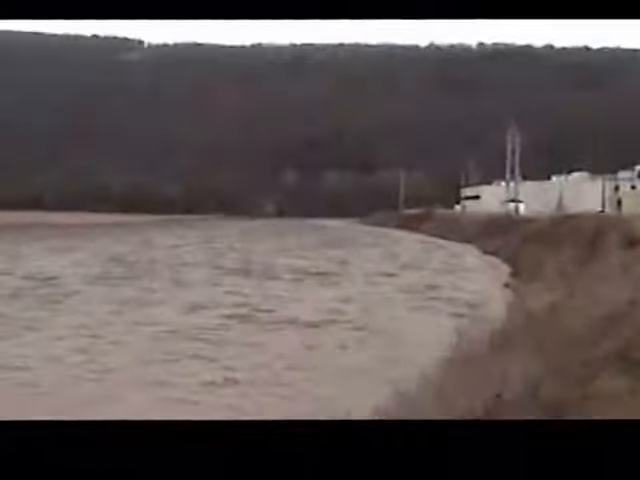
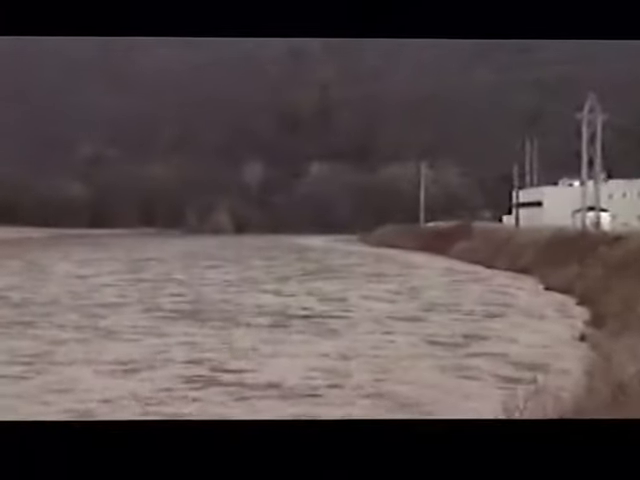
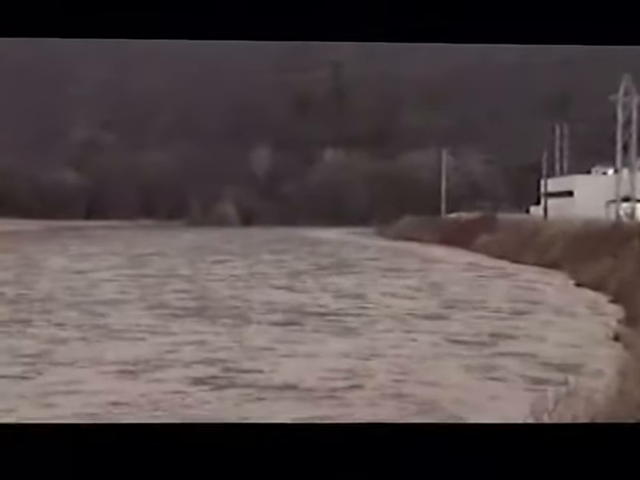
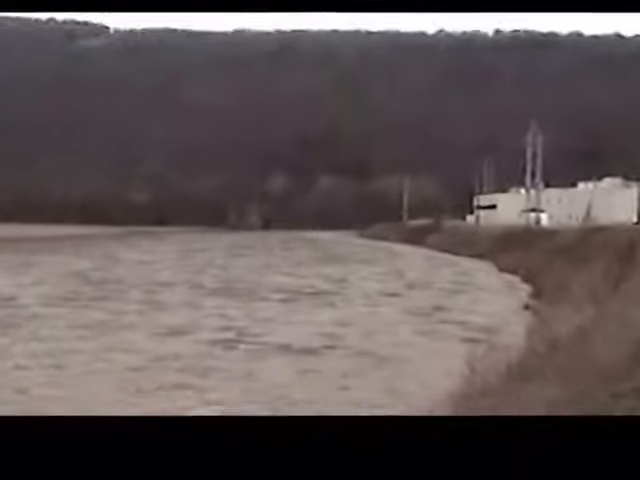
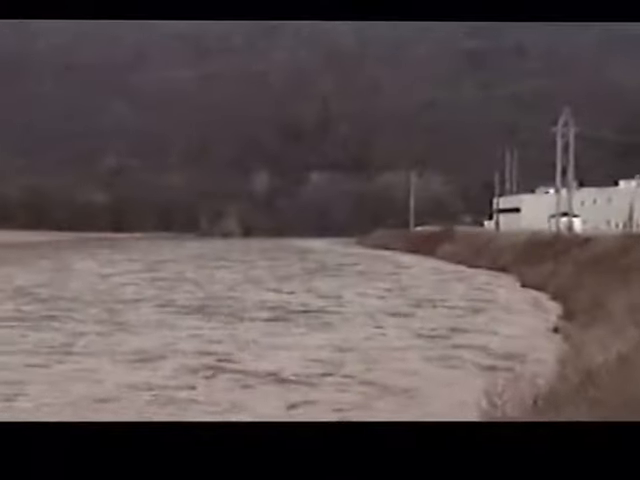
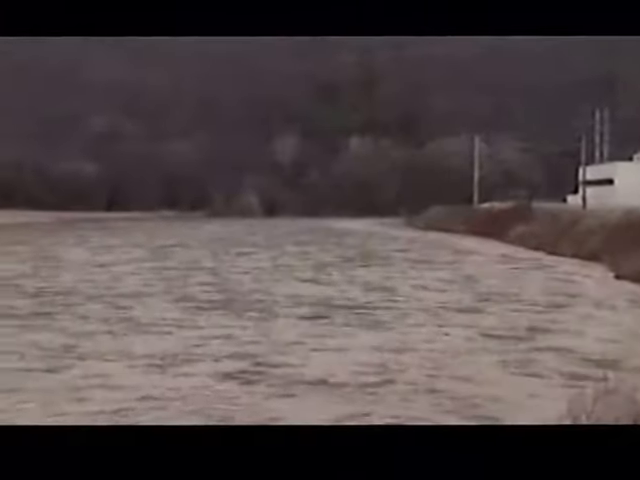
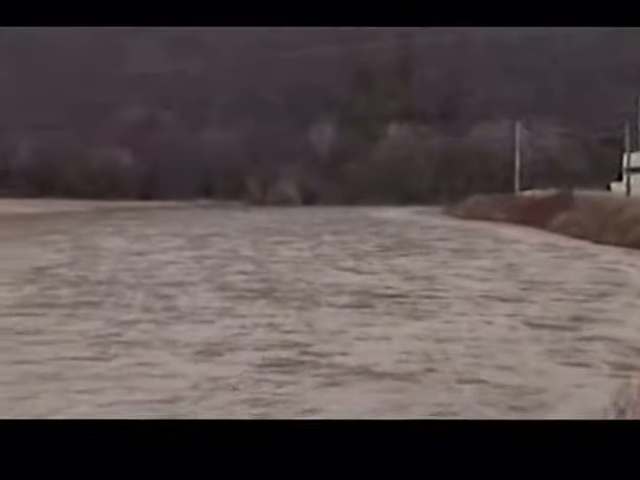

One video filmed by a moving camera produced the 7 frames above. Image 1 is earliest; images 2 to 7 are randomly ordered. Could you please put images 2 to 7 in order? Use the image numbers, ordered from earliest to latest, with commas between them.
4, 5, 2, 3, 6, 7
